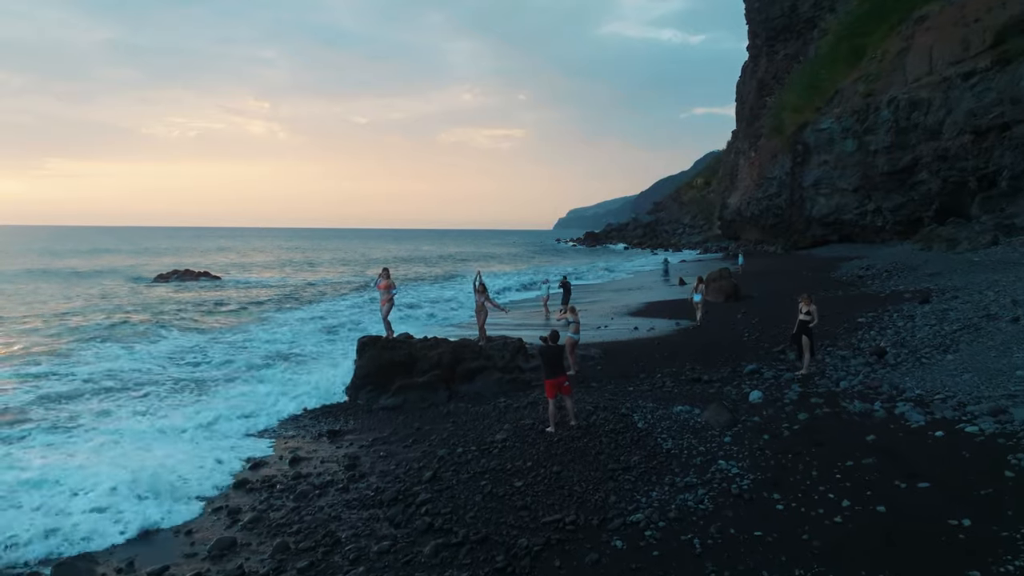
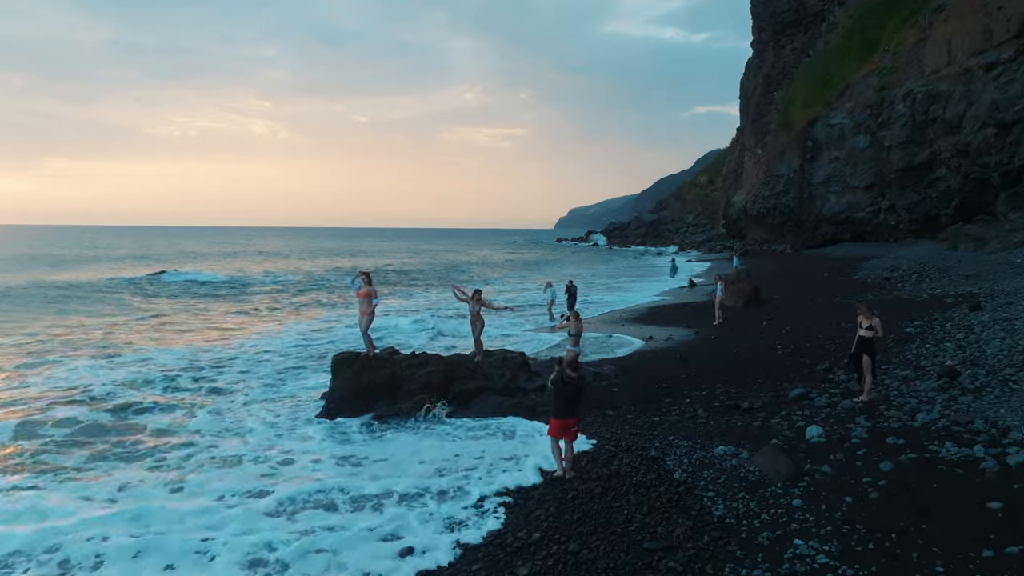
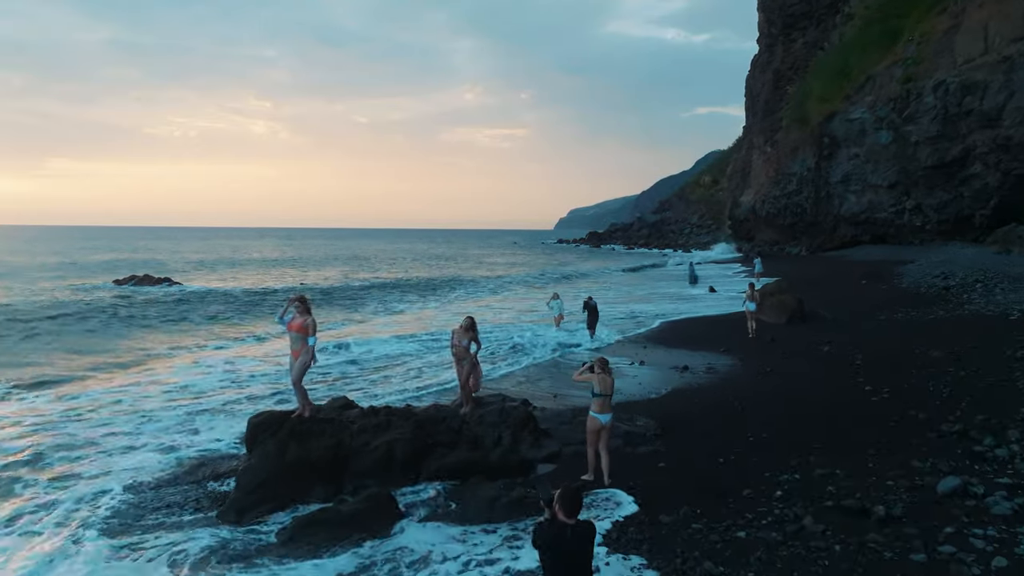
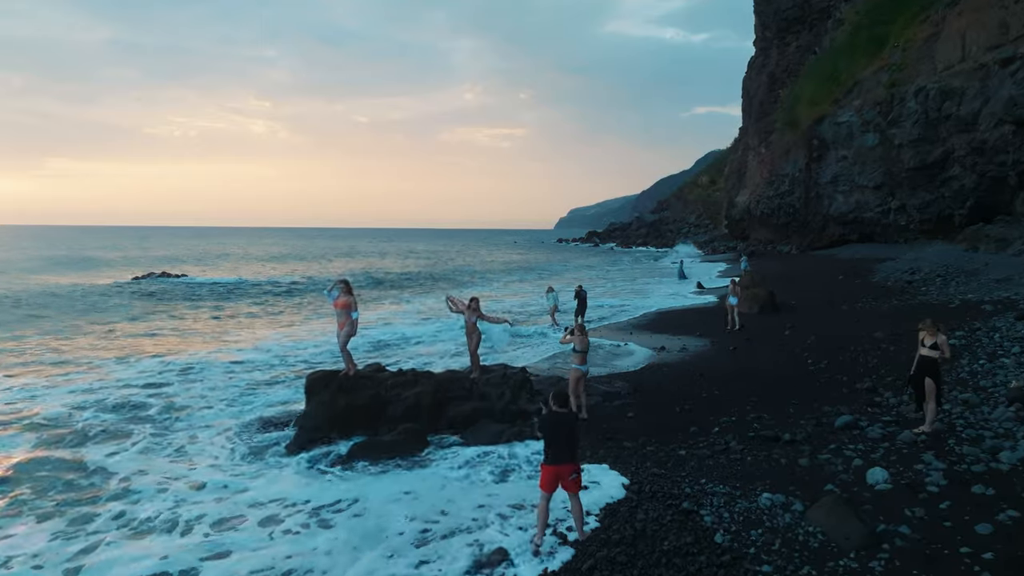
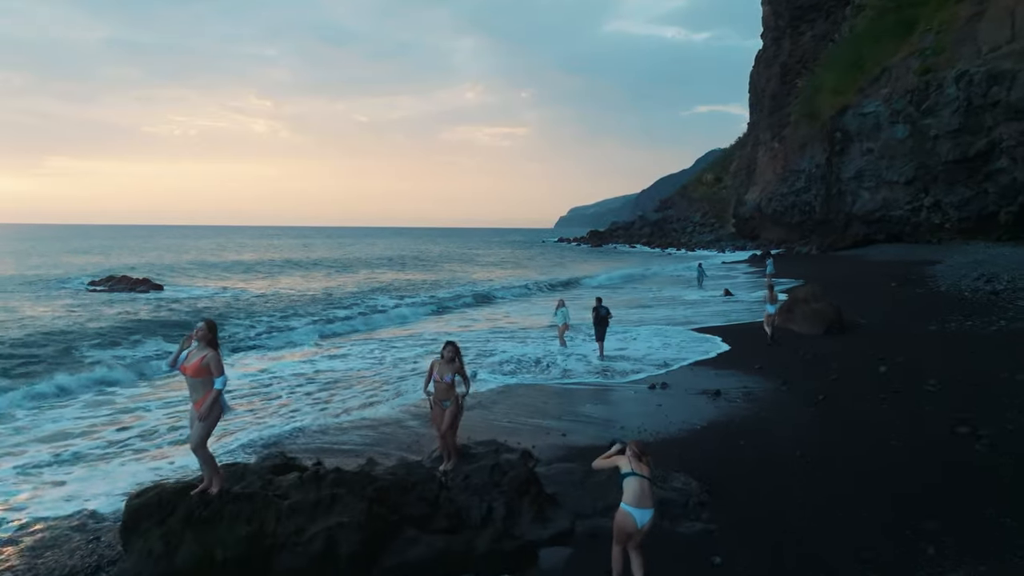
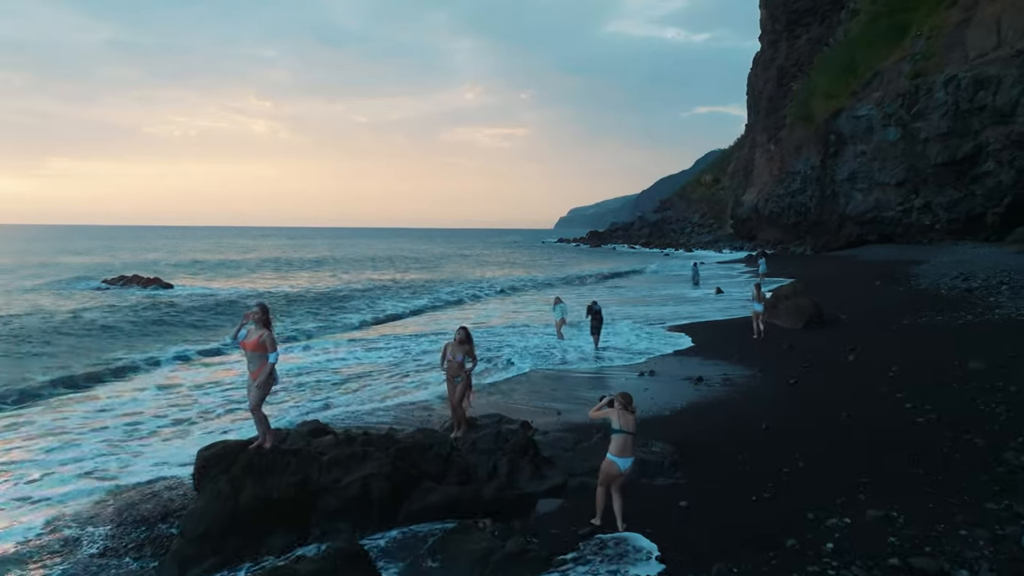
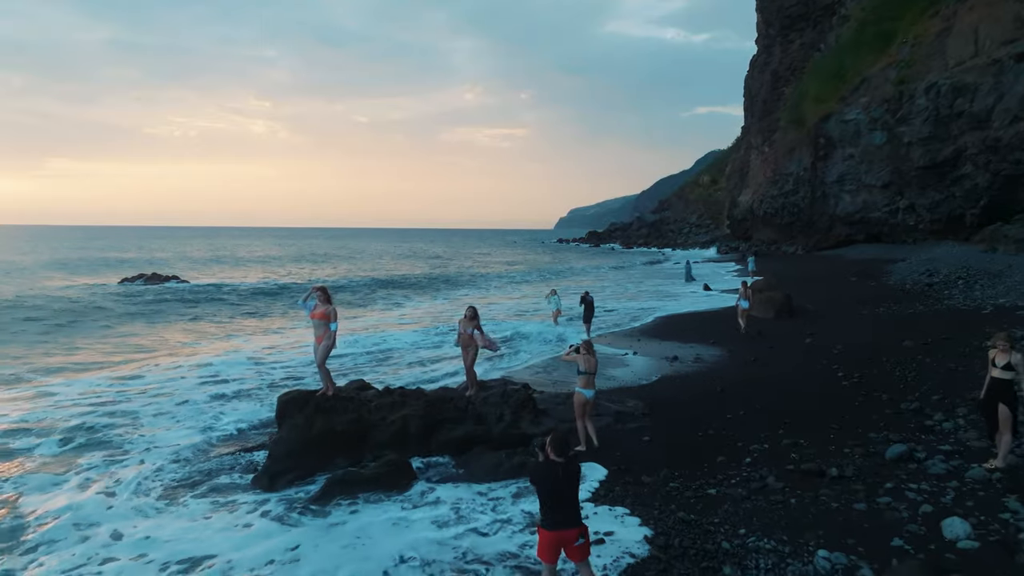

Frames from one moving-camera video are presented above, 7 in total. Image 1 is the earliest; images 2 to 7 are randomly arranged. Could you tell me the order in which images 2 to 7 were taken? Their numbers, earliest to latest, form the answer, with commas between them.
2, 4, 7, 3, 6, 5
